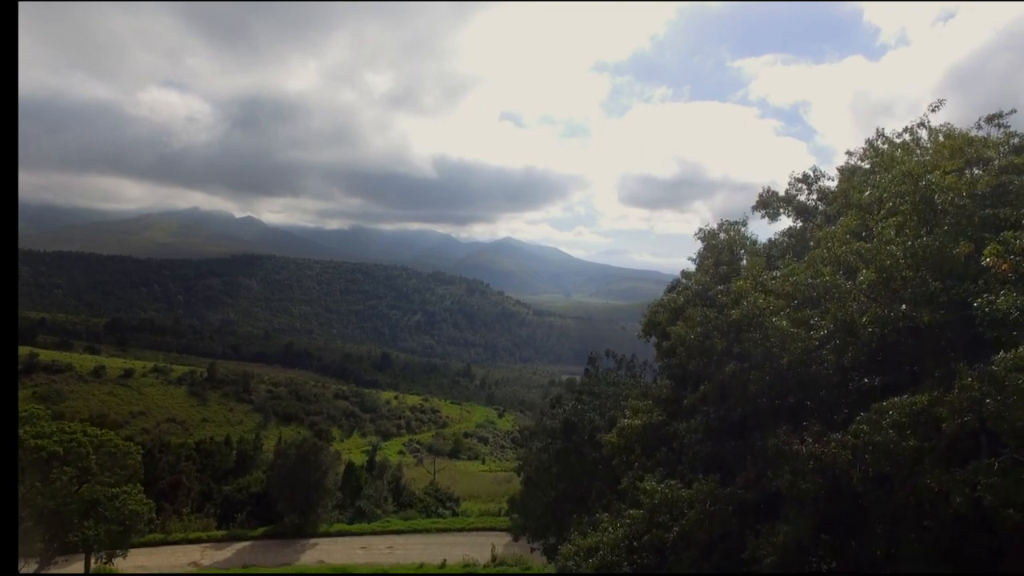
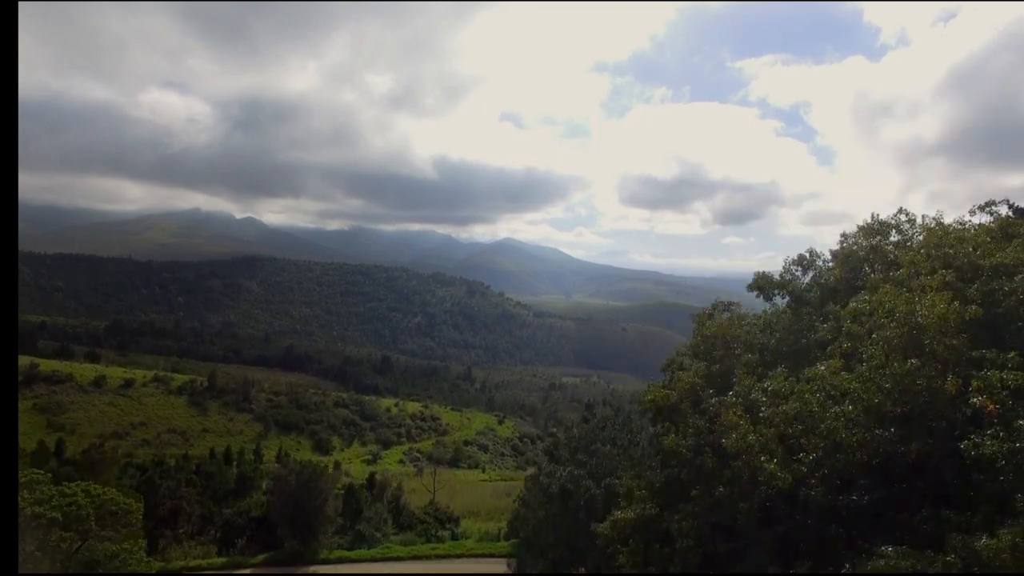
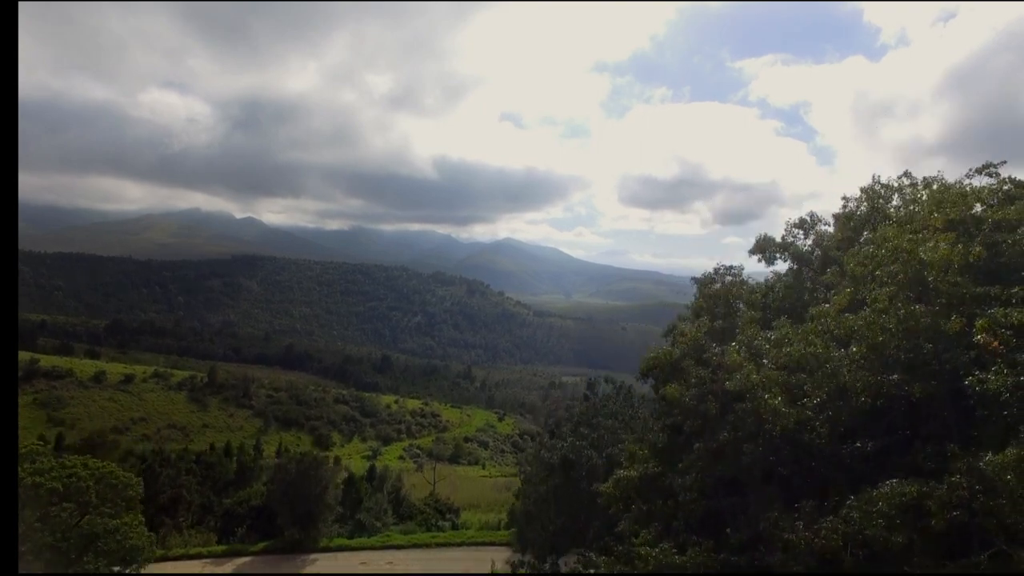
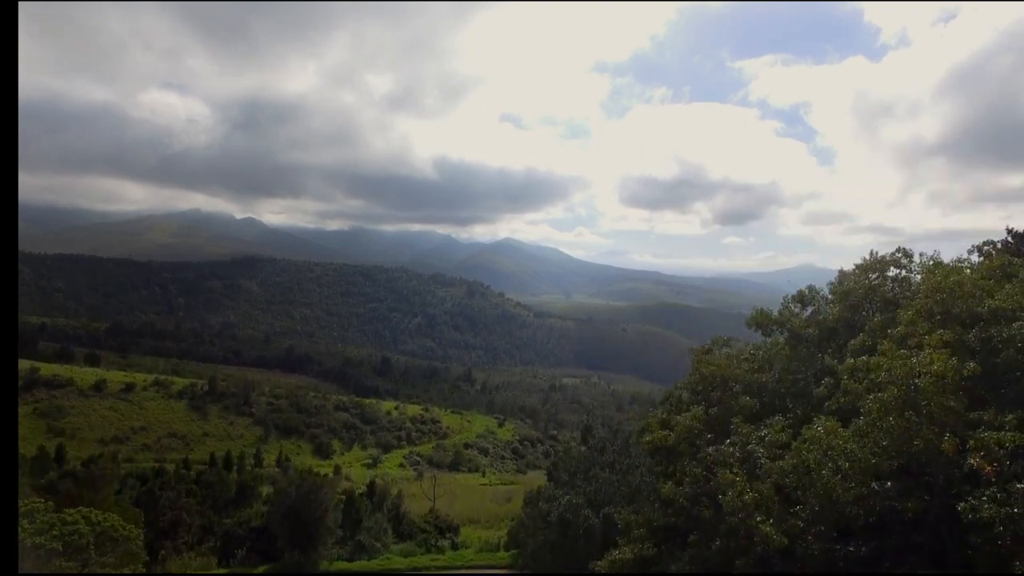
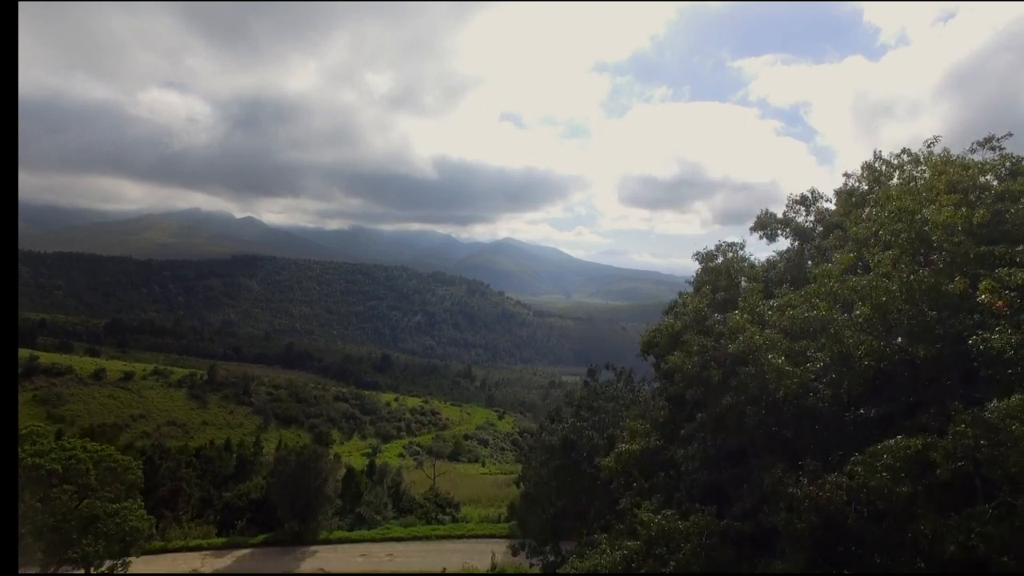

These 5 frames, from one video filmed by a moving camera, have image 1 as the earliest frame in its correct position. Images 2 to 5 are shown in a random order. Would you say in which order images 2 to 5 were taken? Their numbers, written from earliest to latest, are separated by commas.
5, 3, 2, 4
